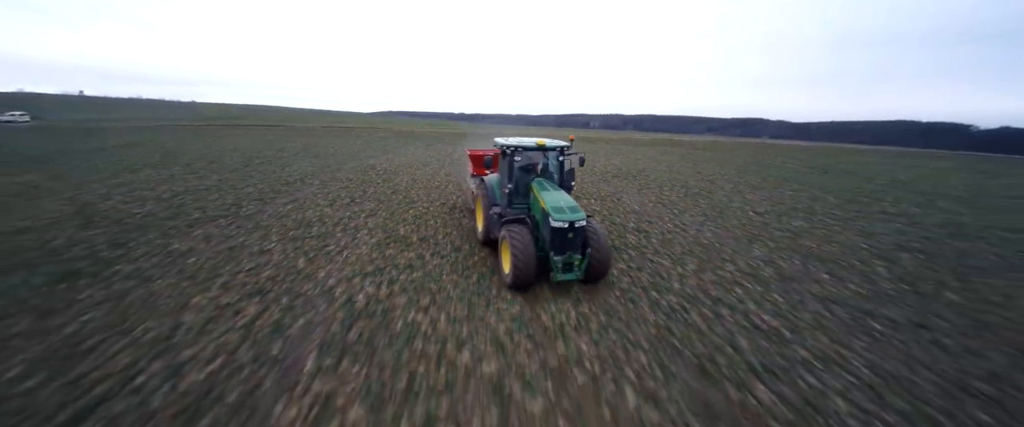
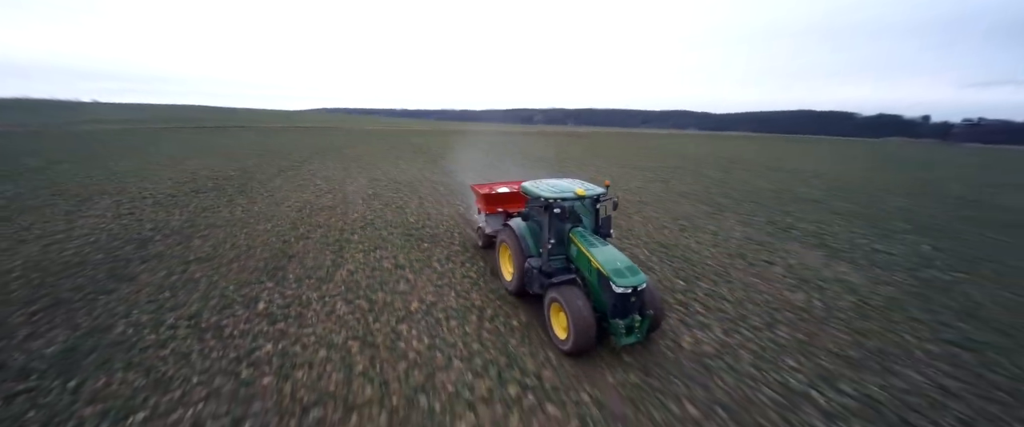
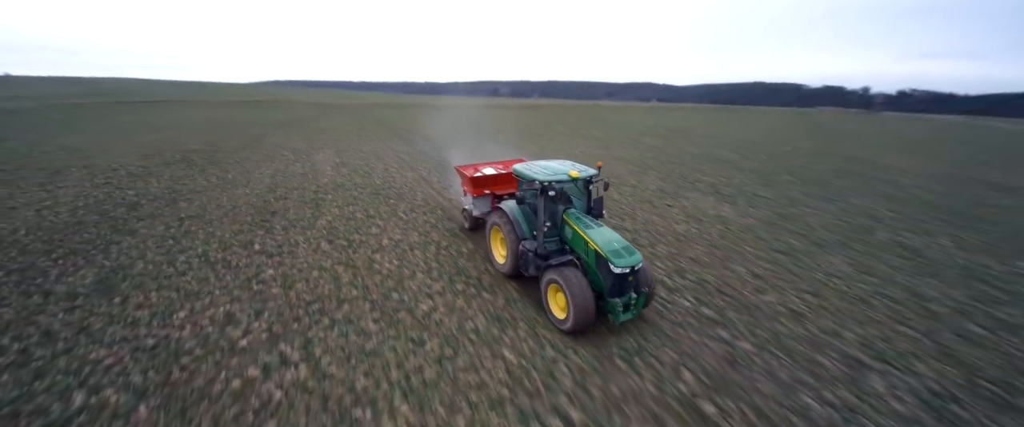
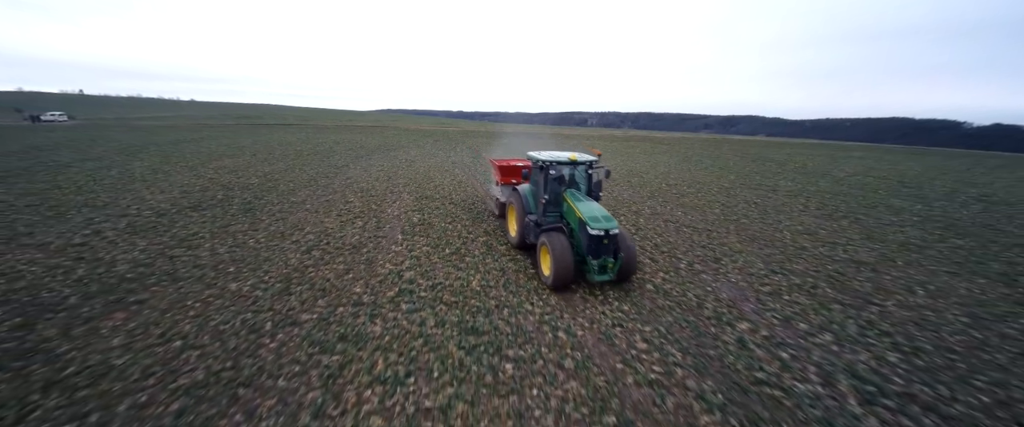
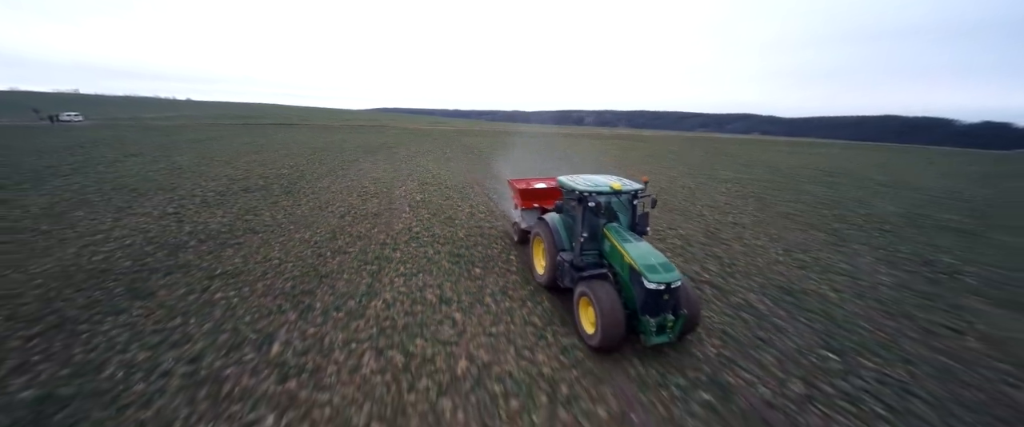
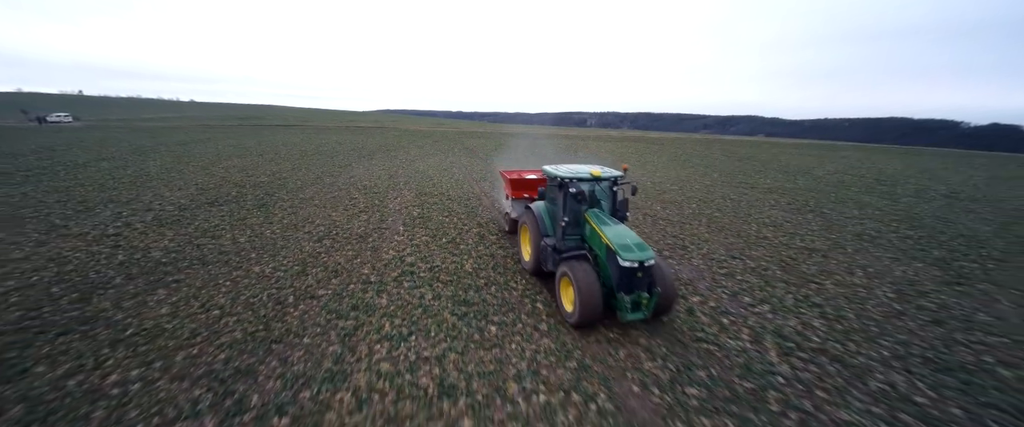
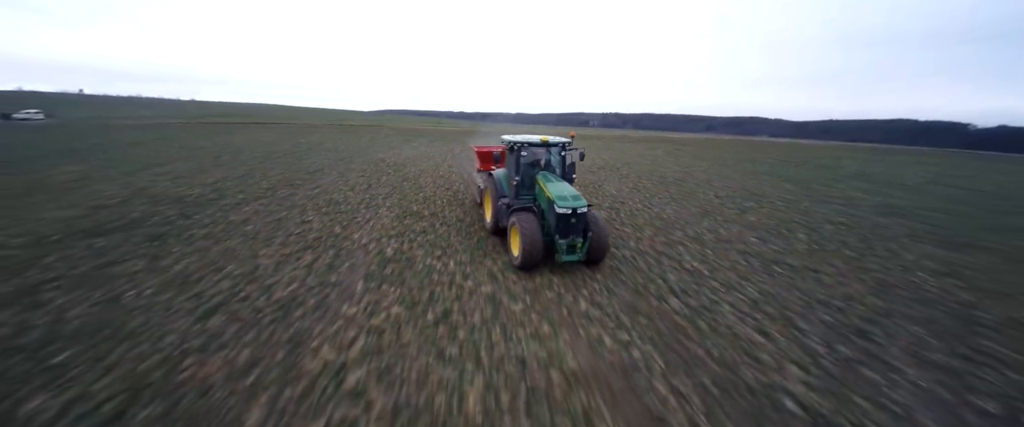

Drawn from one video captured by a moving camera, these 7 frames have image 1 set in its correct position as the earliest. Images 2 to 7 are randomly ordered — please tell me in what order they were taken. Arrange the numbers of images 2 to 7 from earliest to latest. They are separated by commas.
7, 4, 6, 5, 2, 3
